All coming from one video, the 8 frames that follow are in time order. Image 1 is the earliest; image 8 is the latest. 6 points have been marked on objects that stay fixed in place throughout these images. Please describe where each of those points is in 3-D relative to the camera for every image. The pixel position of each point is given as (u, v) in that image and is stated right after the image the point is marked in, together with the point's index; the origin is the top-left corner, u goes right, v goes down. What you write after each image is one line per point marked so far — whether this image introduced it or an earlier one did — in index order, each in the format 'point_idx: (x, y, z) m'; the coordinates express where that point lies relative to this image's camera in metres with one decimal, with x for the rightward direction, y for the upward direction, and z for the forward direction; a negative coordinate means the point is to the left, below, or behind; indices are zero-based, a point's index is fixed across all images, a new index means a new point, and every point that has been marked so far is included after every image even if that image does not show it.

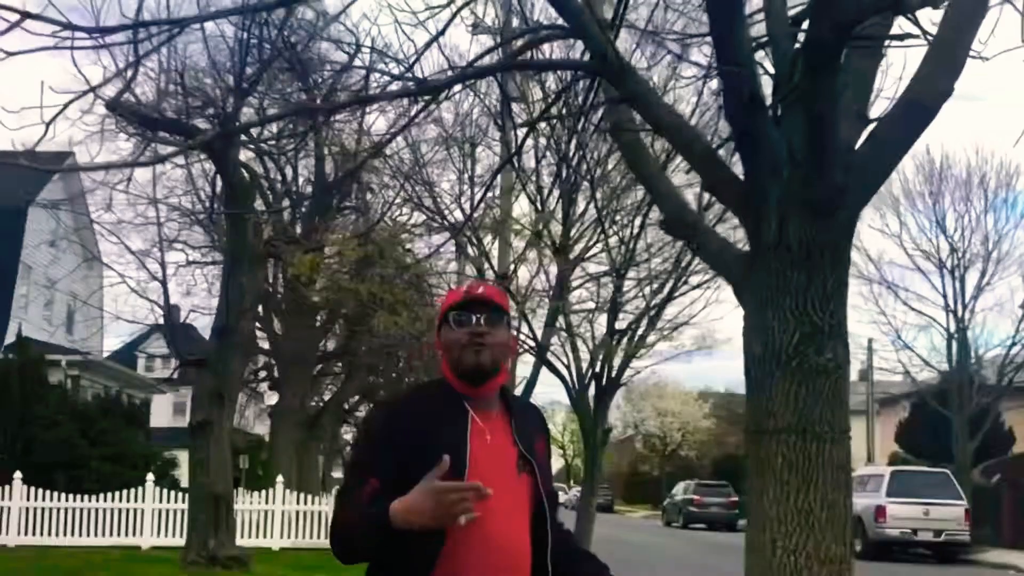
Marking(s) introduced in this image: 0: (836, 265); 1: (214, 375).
0: (+1.3, +0.1, +4.6) m
1: (-3.8, -1.1, +14.3) m
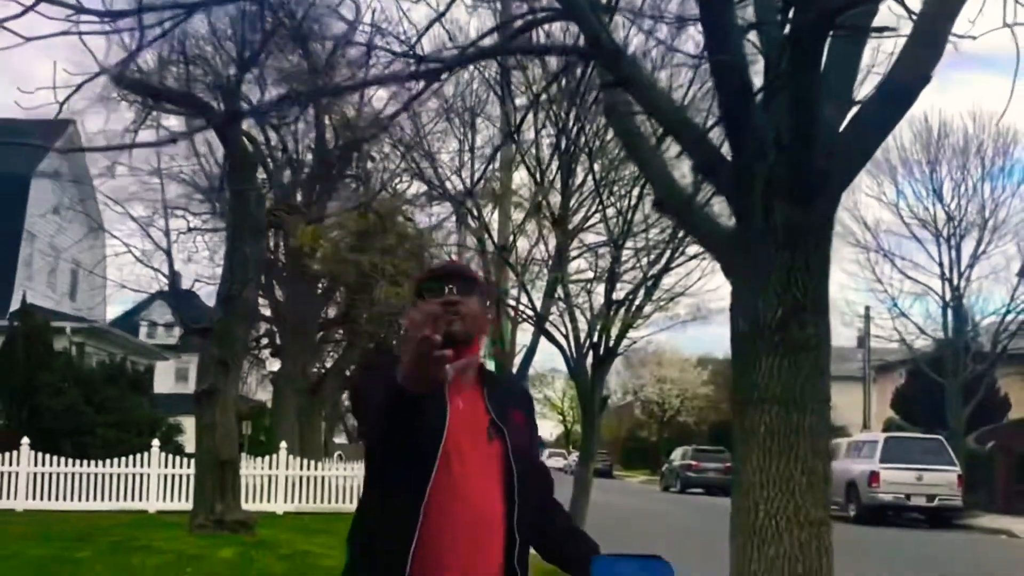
0: (+1.3, +0.2, +4.9) m
1: (-3.8, -0.7, +14.6) m
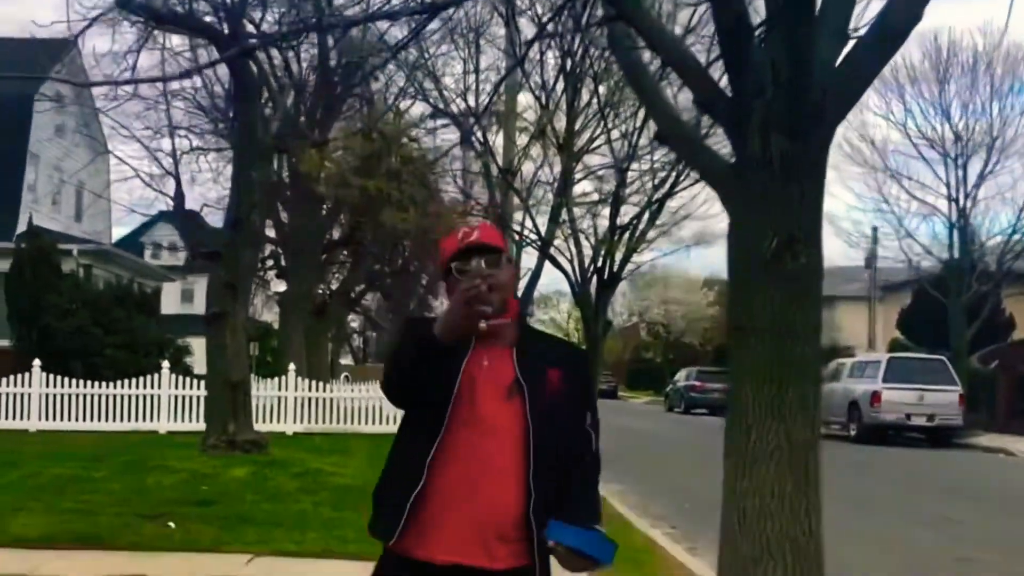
0: (+1.3, +0.5, +4.9) m
1: (-3.7, +0.3, +14.7) m
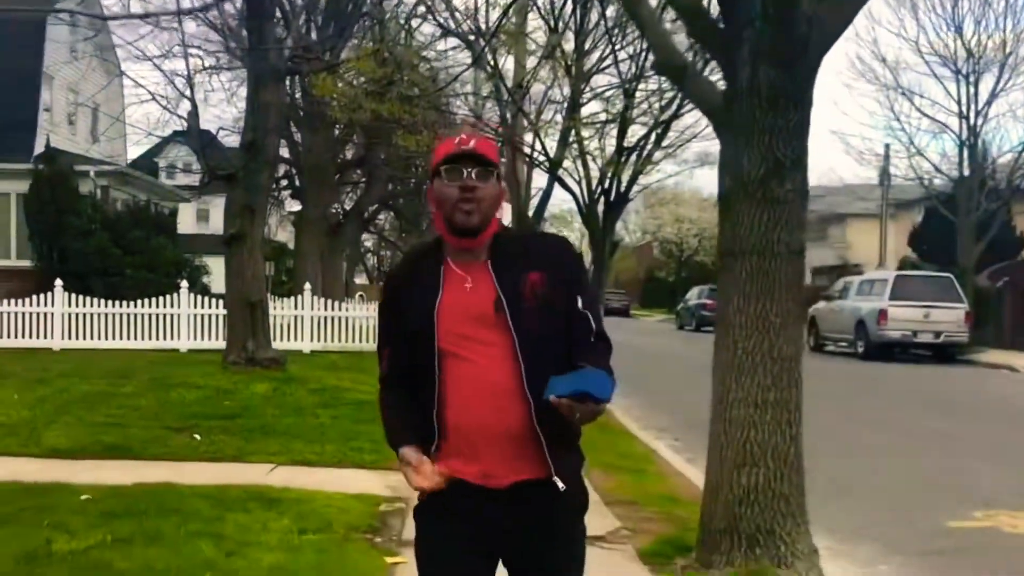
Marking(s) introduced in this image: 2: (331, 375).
0: (+1.3, +0.8, +5.2) m
1: (-3.6, +1.3, +15.0) m
2: (-2.4, -1.1, +14.8) m
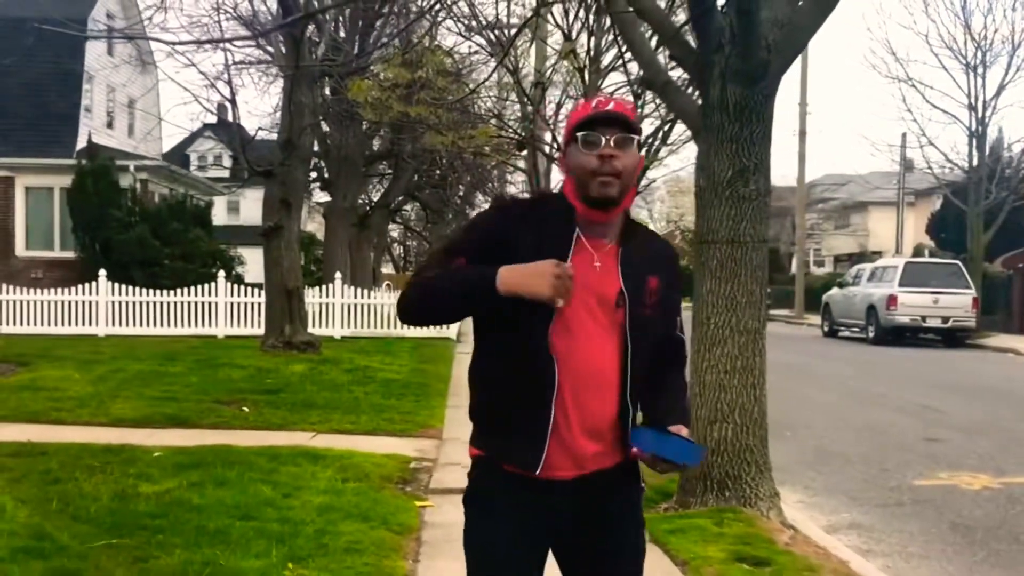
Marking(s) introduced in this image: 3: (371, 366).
0: (+1.4, +0.9, +6.2) m
1: (-3.3, +1.5, +16.1) m
2: (-2.1, -1.0, +15.9) m
3: (-1.8, -1.0, +14.5) m
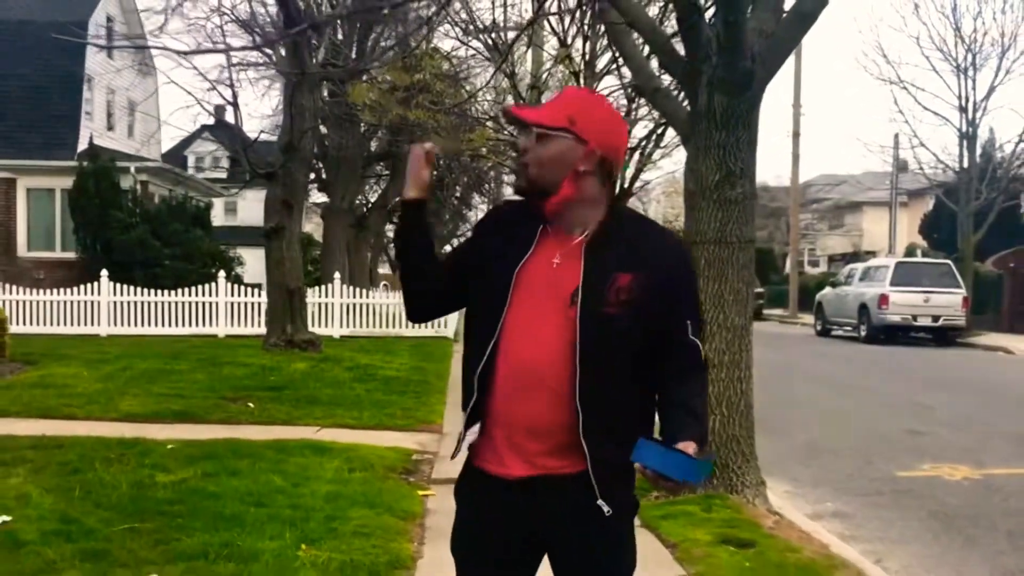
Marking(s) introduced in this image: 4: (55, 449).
0: (+1.4, +0.9, +6.5) m
1: (-3.4, +1.5, +16.4) m
2: (-2.2, -1.0, +16.2) m
3: (-1.9, -1.0, +14.9) m
4: (-3.1, -1.1, +7.6) m
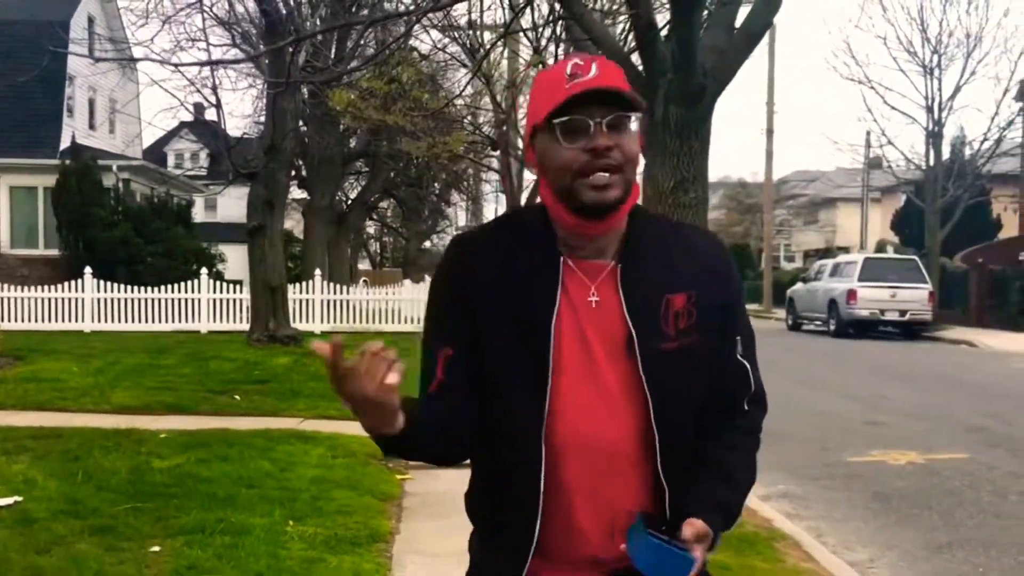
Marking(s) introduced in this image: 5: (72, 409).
0: (+1.2, +1.0, +7.0) m
1: (-3.7, +1.5, +16.9) m
2: (-2.5, -0.9, +16.7) m
3: (-2.2, -1.0, +15.4) m
4: (-3.3, -1.1, +8.1) m
5: (-4.1, -1.1, +10.5) m
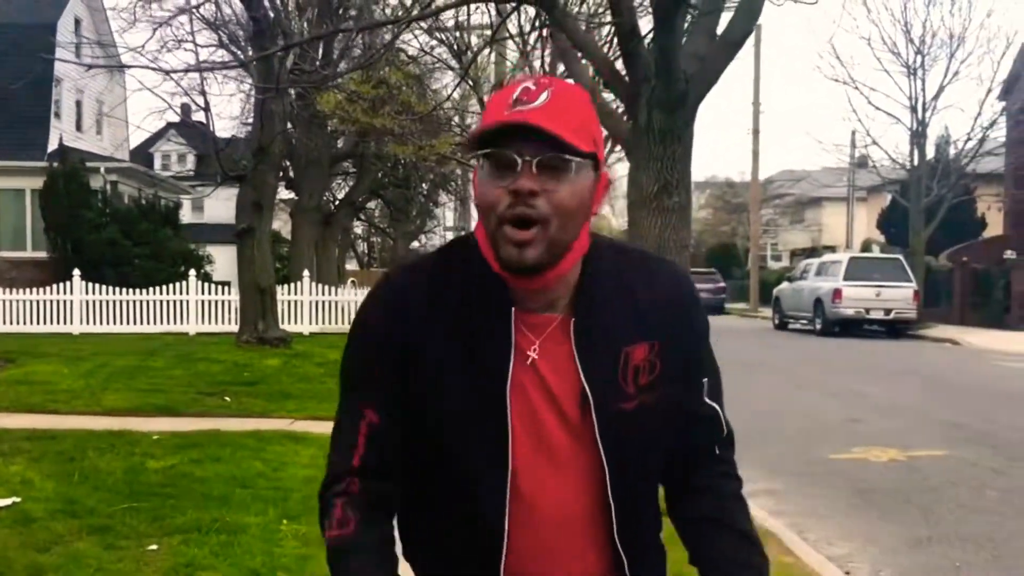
0: (+1.1, +0.9, +7.2) m
1: (-3.9, +1.5, +16.9) m
2: (-2.7, -0.9, +16.8) m
3: (-2.3, -1.0, +15.5) m
4: (-3.4, -1.1, +8.2) m
5: (-4.2, -1.2, +10.6) m
